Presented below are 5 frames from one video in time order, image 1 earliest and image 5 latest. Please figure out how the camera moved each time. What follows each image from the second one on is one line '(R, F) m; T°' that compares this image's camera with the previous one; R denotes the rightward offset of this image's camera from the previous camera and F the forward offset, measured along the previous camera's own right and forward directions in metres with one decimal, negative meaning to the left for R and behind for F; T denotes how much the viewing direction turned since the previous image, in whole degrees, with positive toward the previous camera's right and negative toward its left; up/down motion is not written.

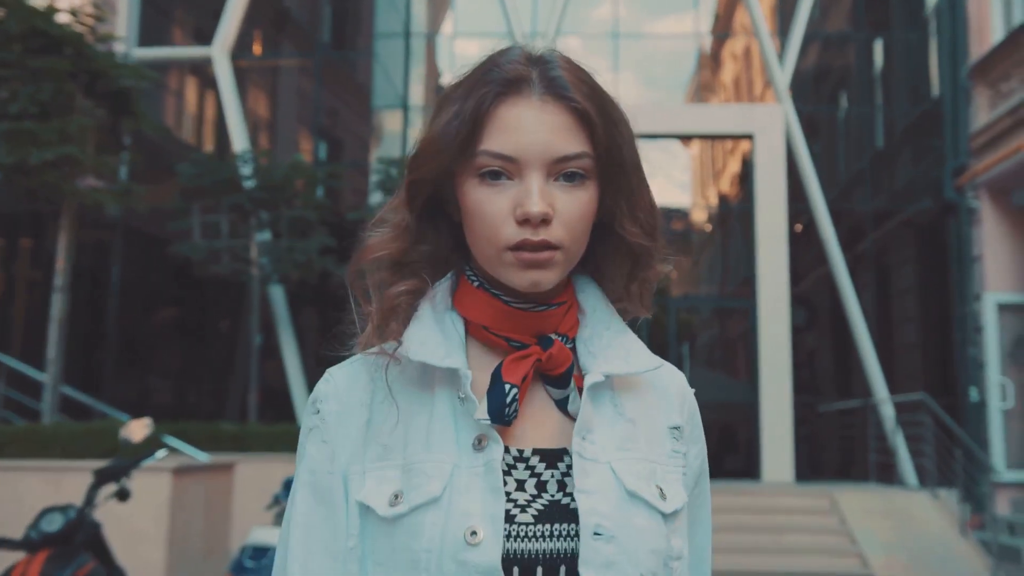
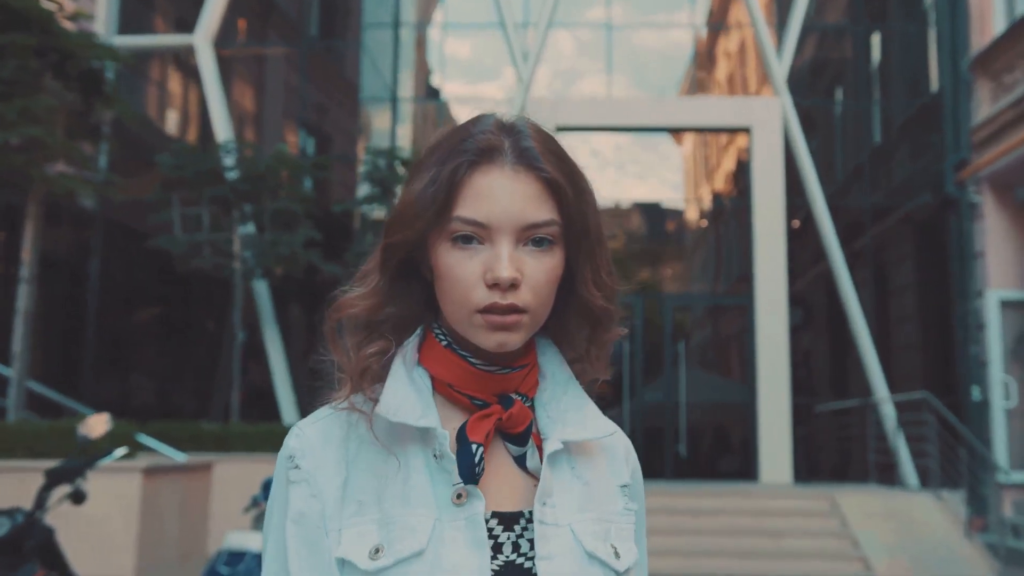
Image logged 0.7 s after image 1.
(0.0, +0.3) m; +1°
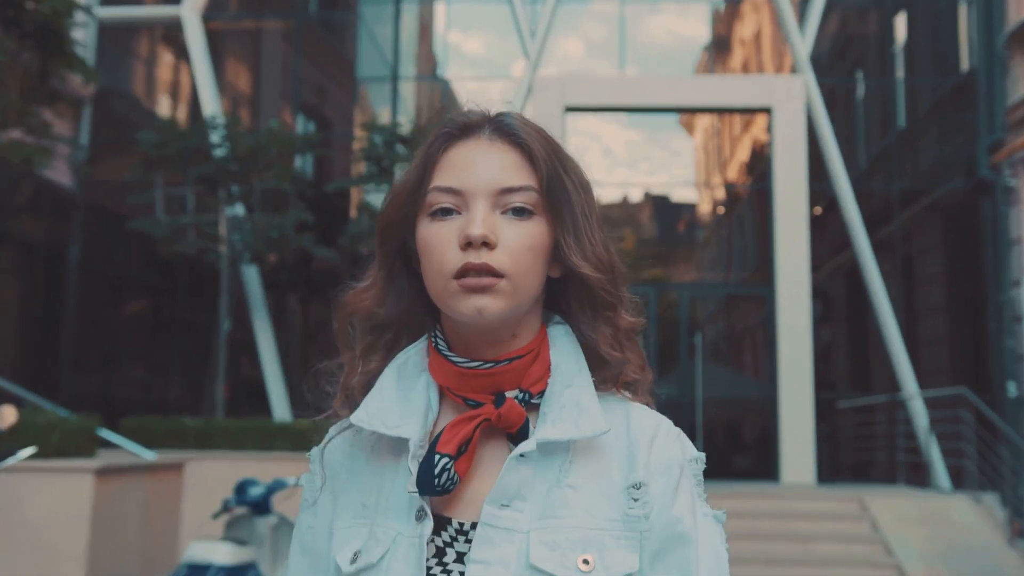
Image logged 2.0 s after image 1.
(0.0, +0.7) m; -1°
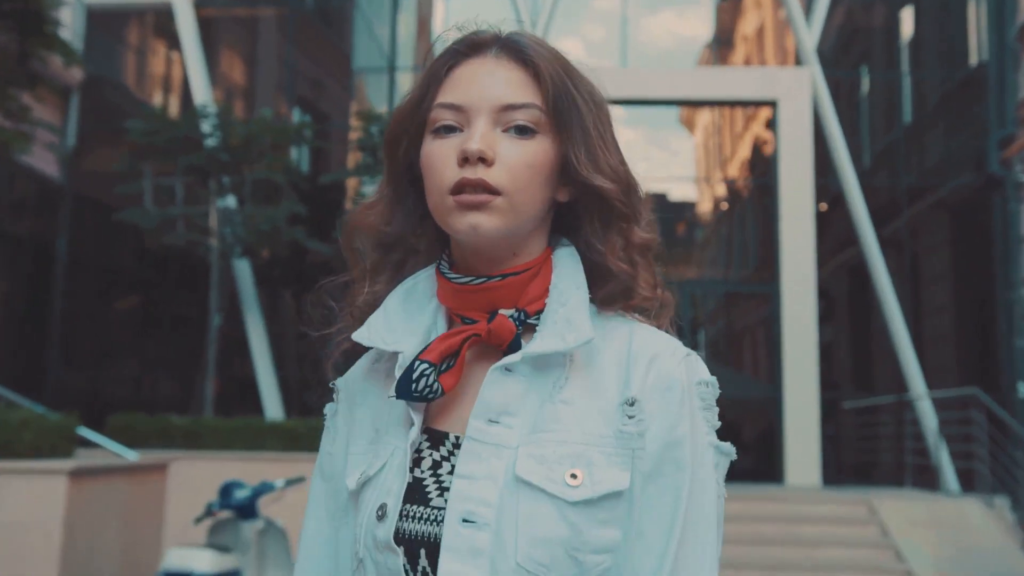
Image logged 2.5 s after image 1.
(0.0, +0.3) m; 0°
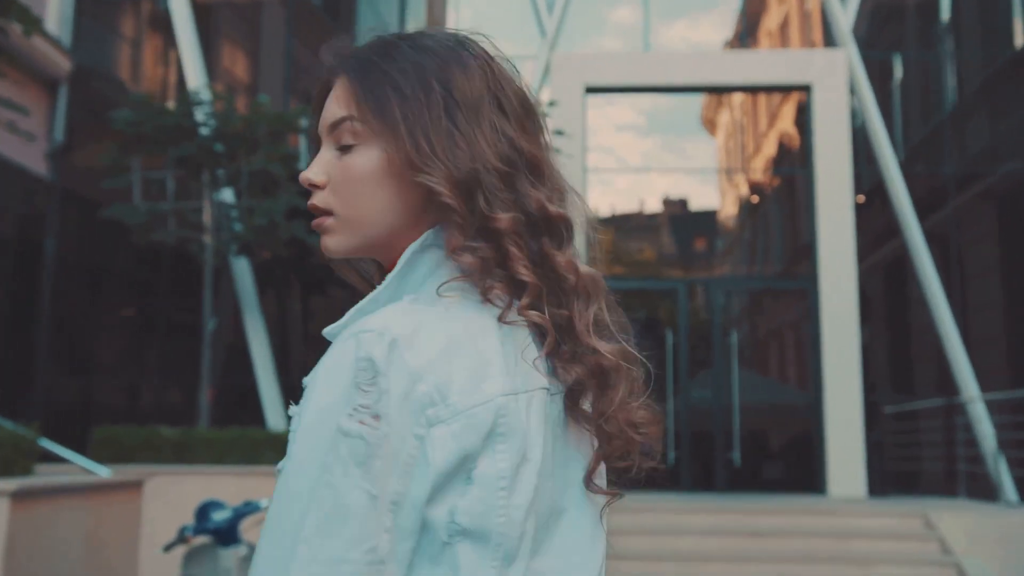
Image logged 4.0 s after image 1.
(0.0, +0.7) m; -1°
